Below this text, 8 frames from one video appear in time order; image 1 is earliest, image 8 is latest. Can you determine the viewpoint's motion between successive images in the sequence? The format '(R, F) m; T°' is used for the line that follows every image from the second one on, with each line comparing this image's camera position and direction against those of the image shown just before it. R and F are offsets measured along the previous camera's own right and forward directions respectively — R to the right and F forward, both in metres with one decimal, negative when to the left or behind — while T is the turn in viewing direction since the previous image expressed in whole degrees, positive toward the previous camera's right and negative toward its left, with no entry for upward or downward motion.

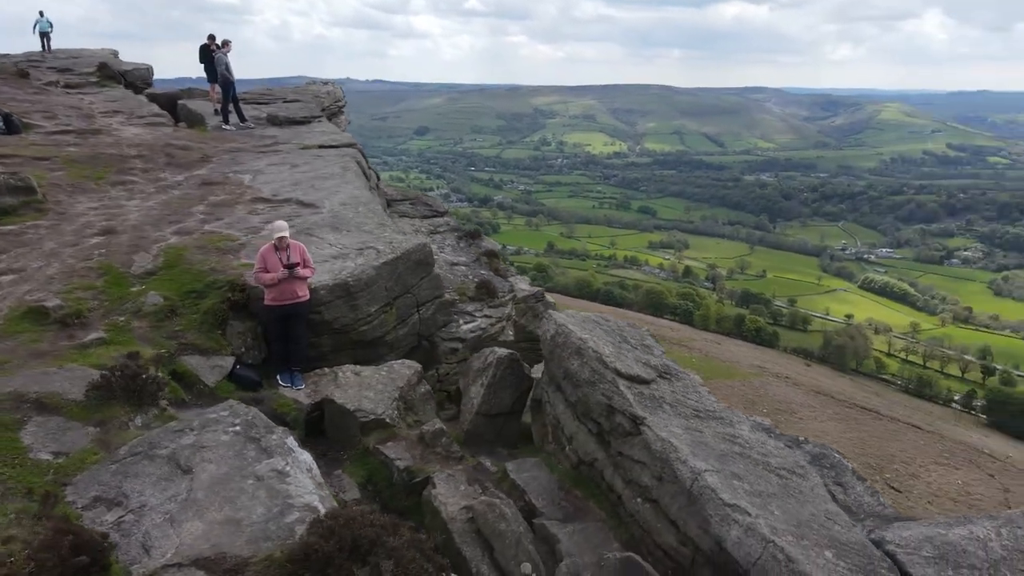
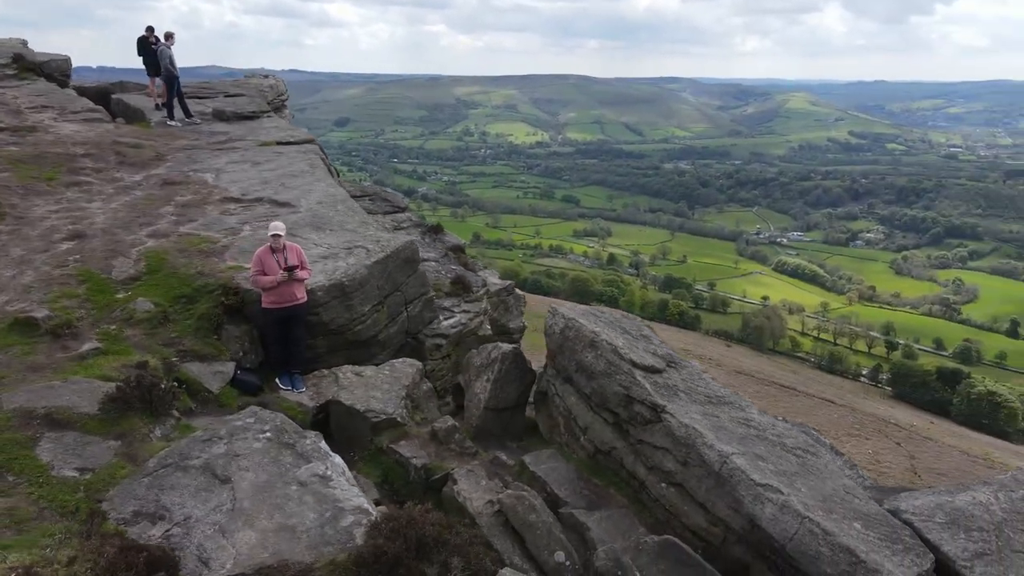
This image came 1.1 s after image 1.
(-1.3, -0.2) m; +6°
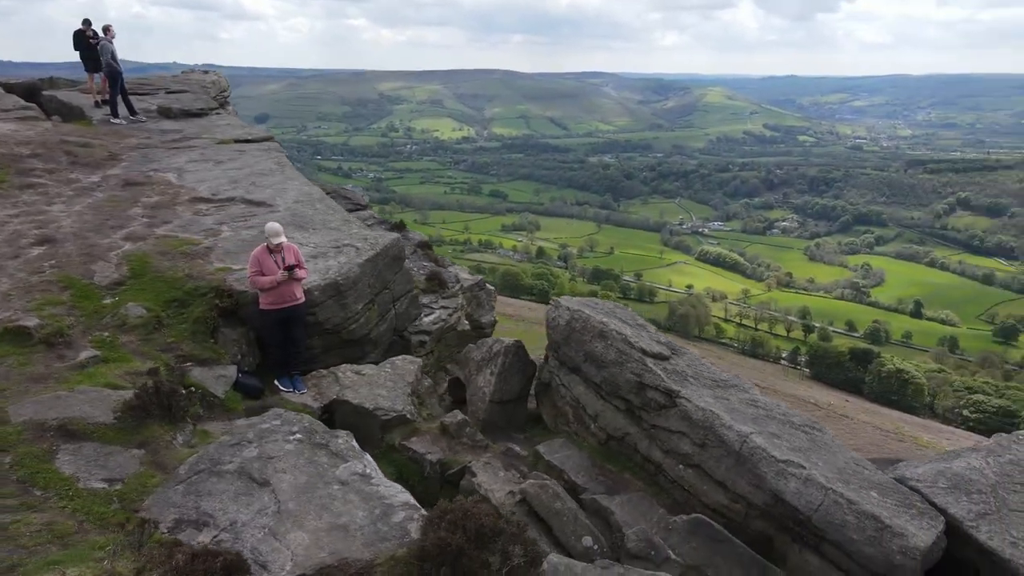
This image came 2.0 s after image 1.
(-1.3, -0.1) m; +6°
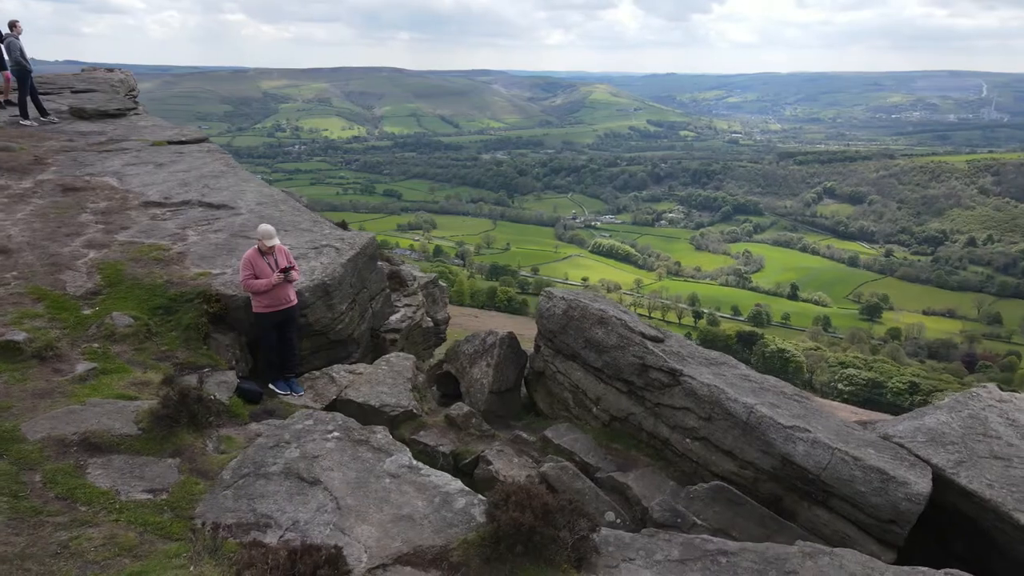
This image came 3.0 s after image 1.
(-1.7, -0.3) m; +8°
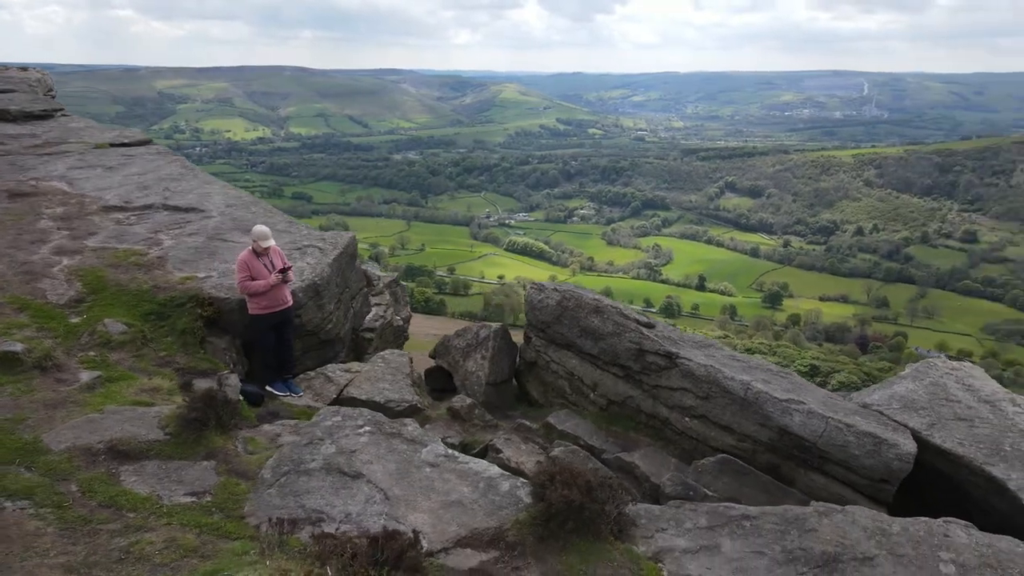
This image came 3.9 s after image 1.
(-1.4, -0.3) m; +7°
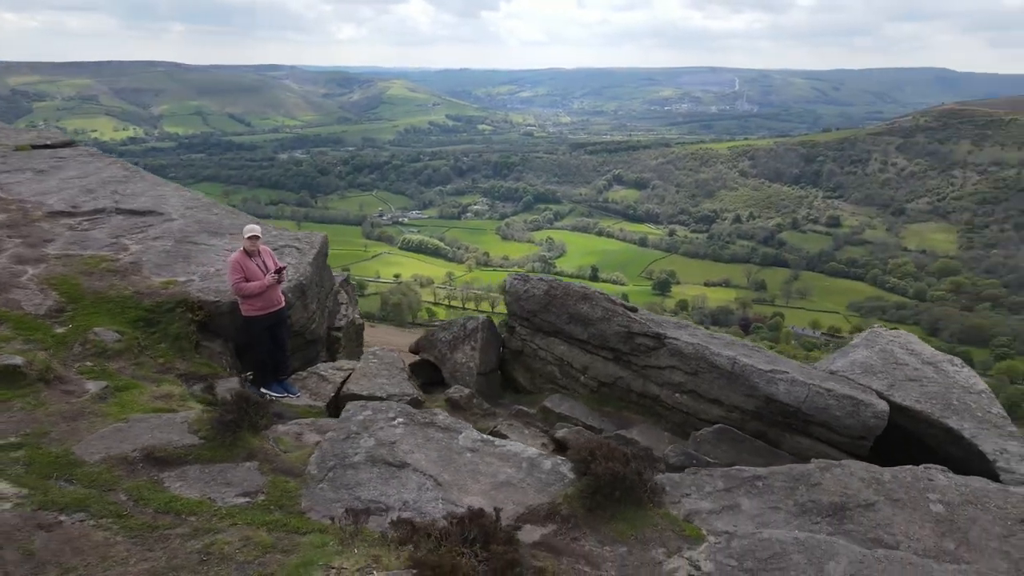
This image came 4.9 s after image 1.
(-1.7, -0.3) m; +8°
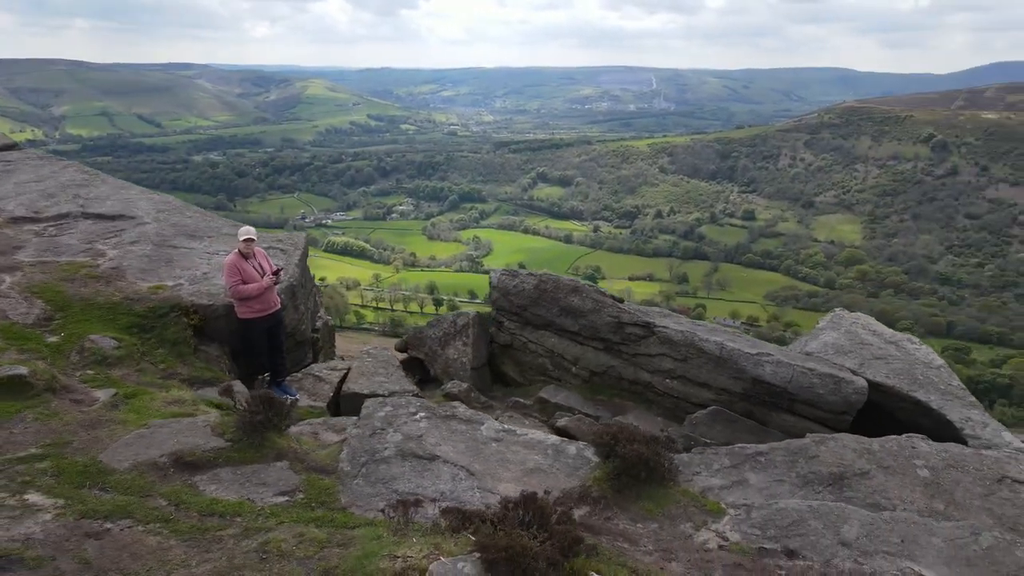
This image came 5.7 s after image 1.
(-1.2, -0.2) m; +6°
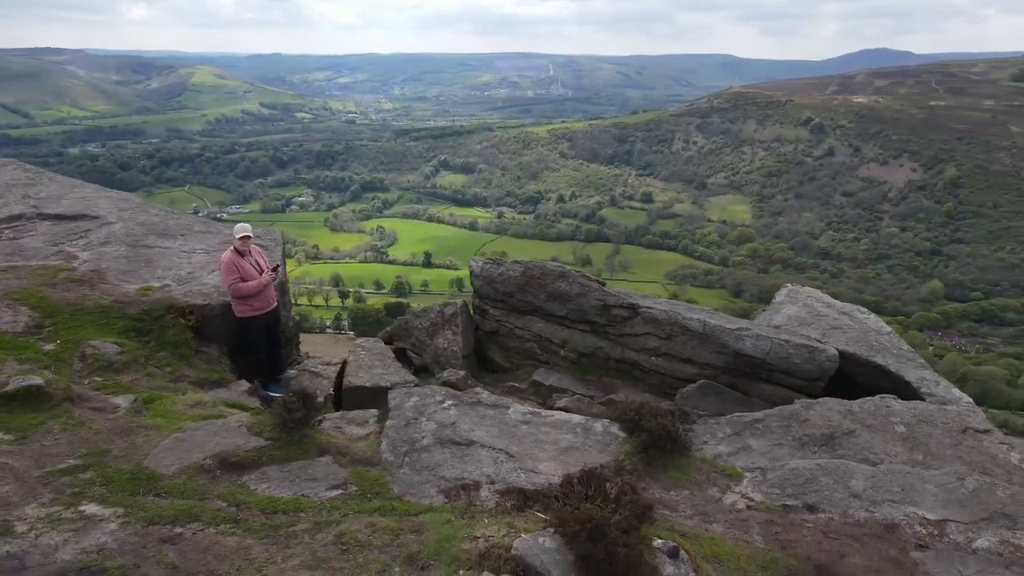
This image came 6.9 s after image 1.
(-1.6, -0.2) m; +7°
